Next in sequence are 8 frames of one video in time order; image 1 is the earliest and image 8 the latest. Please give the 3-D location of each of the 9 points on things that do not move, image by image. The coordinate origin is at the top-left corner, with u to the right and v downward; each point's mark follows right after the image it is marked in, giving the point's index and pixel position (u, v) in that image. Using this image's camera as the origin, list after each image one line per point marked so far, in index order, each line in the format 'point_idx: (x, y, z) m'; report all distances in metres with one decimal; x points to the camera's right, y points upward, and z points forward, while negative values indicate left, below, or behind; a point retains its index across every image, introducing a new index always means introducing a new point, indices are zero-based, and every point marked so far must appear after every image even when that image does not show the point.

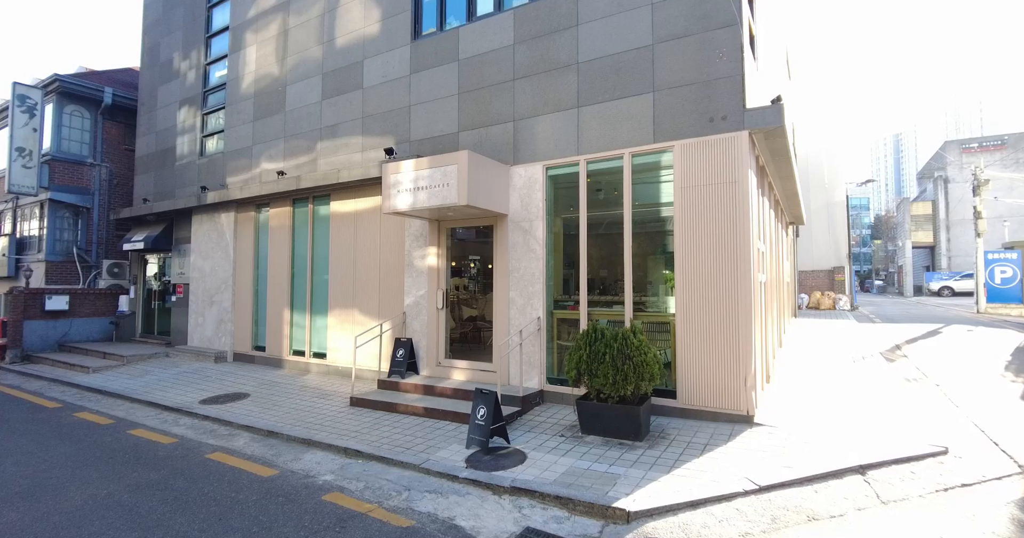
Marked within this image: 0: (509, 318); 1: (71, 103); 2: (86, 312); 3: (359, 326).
0: (0.0, -0.7, +7.1) m
1: (-12.7, +4.8, +14.6) m
2: (-11.2, -1.1, +13.3) m
3: (-2.7, -1.0, +8.9) m
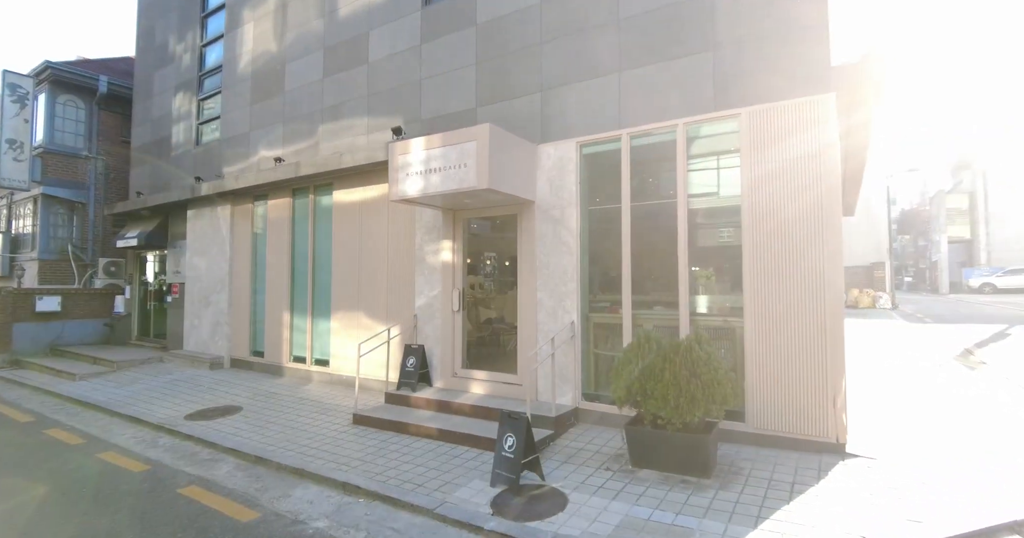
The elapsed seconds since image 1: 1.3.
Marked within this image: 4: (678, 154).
0: (+0.3, -0.6, +6.1) m
1: (-12.2, +4.8, +13.8) m
2: (-10.7, -1.1, +12.5) m
3: (-2.3, -0.9, +7.9) m
4: (+1.8, +1.2, +5.5) m
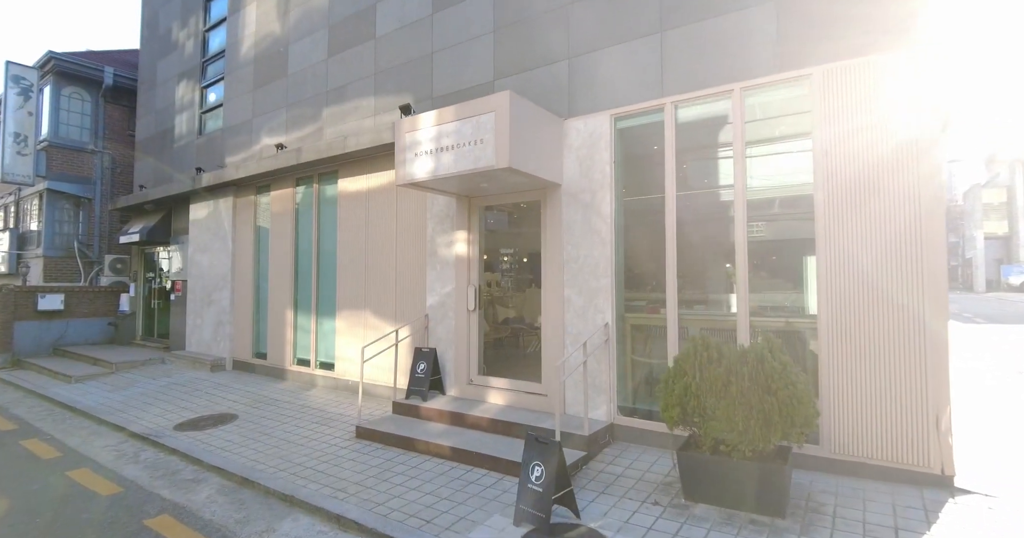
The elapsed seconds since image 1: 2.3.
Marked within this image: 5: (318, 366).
0: (+0.5, -0.6, +5.3) m
1: (-11.7, +4.9, +13.4) m
2: (-10.2, -1.0, +12.1) m
3: (-2.0, -0.9, +7.2) m
4: (+2.0, +1.3, +4.6) m
5: (-3.1, -1.5, +8.0) m
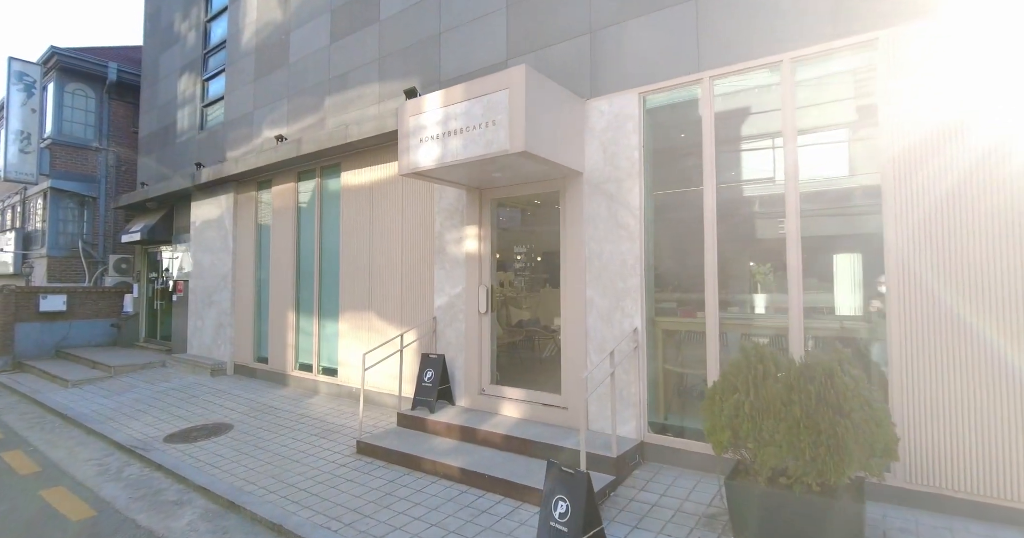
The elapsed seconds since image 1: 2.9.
0: (+0.7, -0.5, +4.7) m
1: (-11.4, +4.9, +13.1) m
2: (-9.9, -1.0, +11.8) m
3: (-1.8, -0.9, +6.7) m
4: (+2.2, +1.3, +4.0) m
5: (-2.8, -1.5, +7.5) m
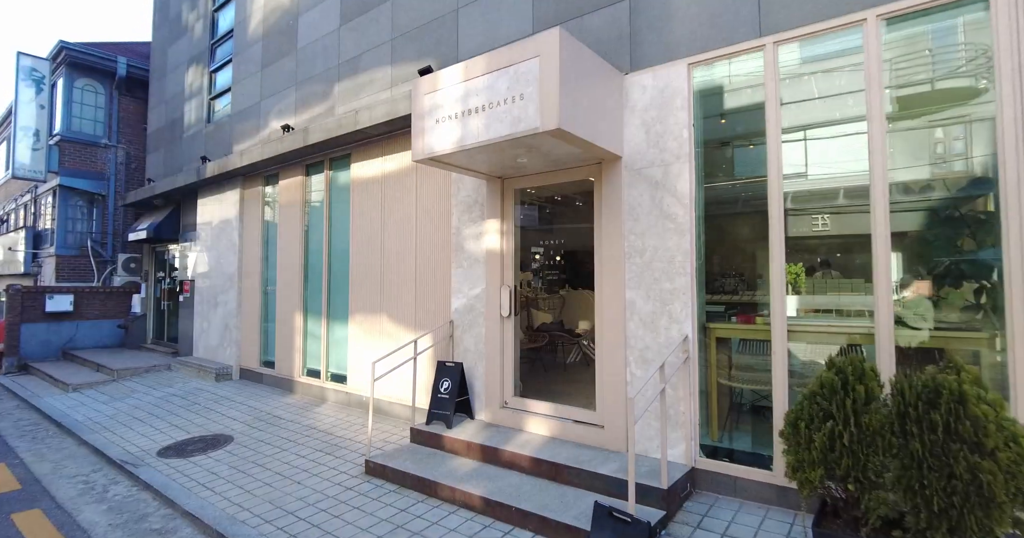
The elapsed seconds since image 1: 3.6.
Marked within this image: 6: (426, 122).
0: (+0.9, -0.5, +4.1) m
1: (-10.9, +4.9, +12.9) m
2: (-9.5, -1.0, +11.5) m
3: (-1.5, -0.9, +6.2) m
4: (+2.4, +1.3, +3.4) m
5: (-2.5, -1.5, +7.0) m
6: (-0.7, +1.2, +4.3) m
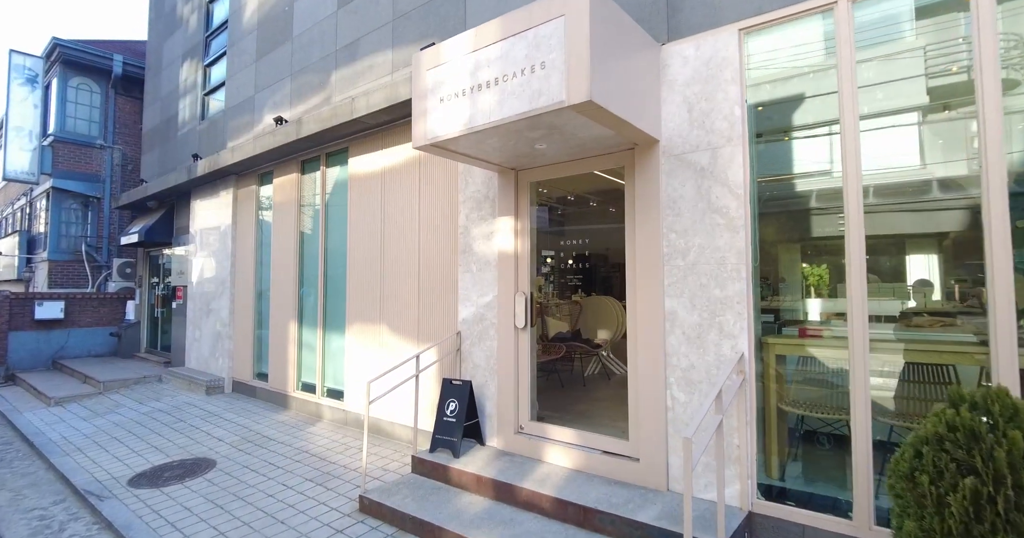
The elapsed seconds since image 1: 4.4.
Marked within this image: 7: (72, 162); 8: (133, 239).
0: (+1.1, -0.6, +3.5) m
1: (-10.7, +4.8, +12.4) m
2: (-9.2, -1.1, +11.0) m
3: (-1.4, -0.9, +5.5) m
4: (+2.5, +1.3, +2.7) m
5: (-2.4, -1.6, +6.4) m
6: (-0.6, +1.2, +3.6) m
7: (-10.7, +2.6, +12.3) m
8: (-7.5, +0.6, +10.0) m
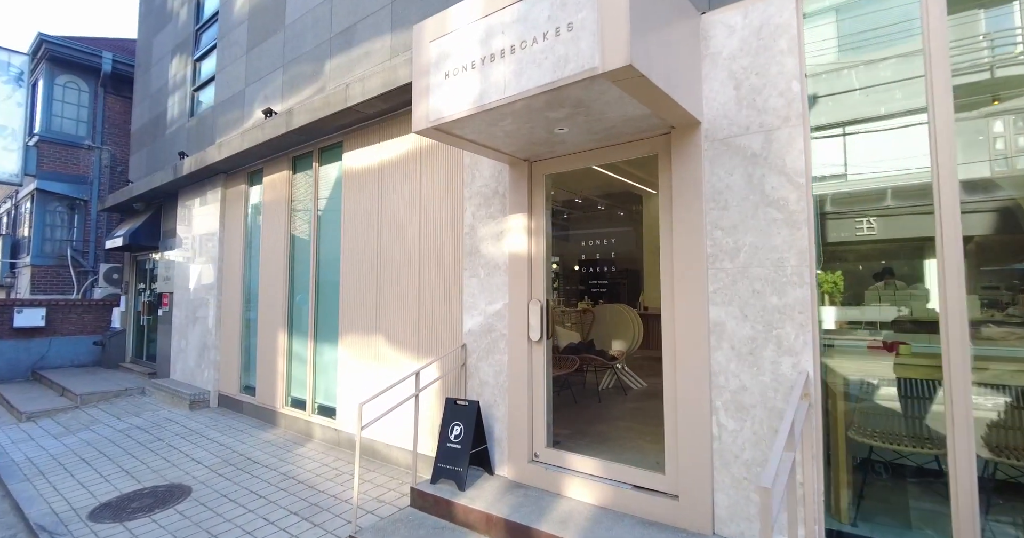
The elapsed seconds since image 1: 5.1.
0: (+1.2, -0.6, +2.9) m
1: (-10.6, +4.6, +12.0) m
2: (-9.1, -1.2, +10.4) m
3: (-1.3, -0.9, +5.0) m
4: (+2.6, +1.3, +2.2) m
5: (-2.3, -1.6, +5.8) m
6: (-0.5, +1.2, +3.1) m
7: (-10.6, +2.5, +11.8) m
8: (-7.4, +0.5, +9.5) m
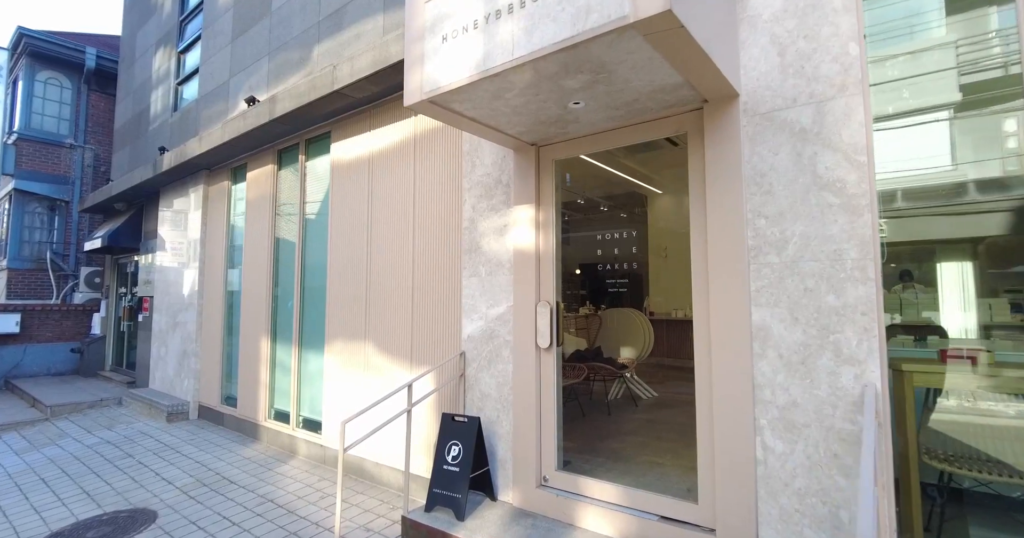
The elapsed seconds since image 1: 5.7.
0: (+1.2, -0.6, +2.5) m
1: (-10.6, +4.6, +11.5) m
2: (-9.1, -1.3, +9.9) m
3: (-1.2, -0.9, +4.6) m
4: (+2.6, +1.3, +1.8) m
5: (-2.2, -1.6, +5.4) m
6: (-0.5, +1.2, +2.7) m
7: (-10.6, +2.4, +11.3) m
8: (-7.4, +0.4, +9.0) m
